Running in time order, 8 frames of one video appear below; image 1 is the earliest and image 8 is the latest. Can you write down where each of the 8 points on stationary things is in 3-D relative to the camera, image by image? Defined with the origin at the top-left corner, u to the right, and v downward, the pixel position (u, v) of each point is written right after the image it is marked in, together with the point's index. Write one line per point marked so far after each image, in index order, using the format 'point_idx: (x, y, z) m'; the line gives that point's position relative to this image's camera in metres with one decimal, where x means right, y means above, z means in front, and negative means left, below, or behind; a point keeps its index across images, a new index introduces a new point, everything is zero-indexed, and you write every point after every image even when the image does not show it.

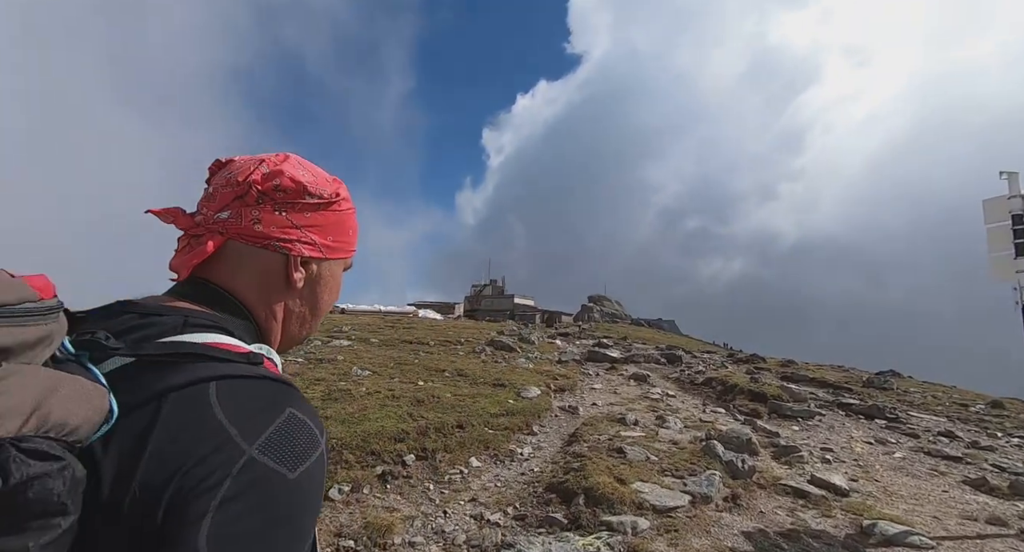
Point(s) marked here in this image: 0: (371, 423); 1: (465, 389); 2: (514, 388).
0: (-3.1, -3.2, +11.3) m
1: (-1.5, -3.7, +16.6) m
2: (0.0, -3.9, +18.1) m
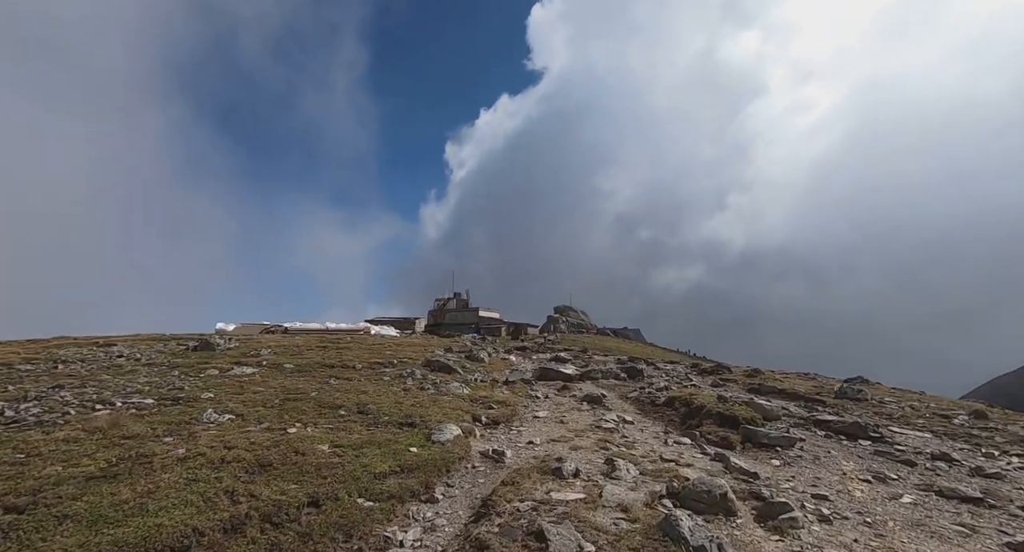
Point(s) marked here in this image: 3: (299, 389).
0: (-5.1, -3.4, +7.2) m
1: (-3.8, -3.9, +12.5) m
2: (-2.4, -4.1, +14.1) m
3: (-7.5, -3.9, +18.2) m
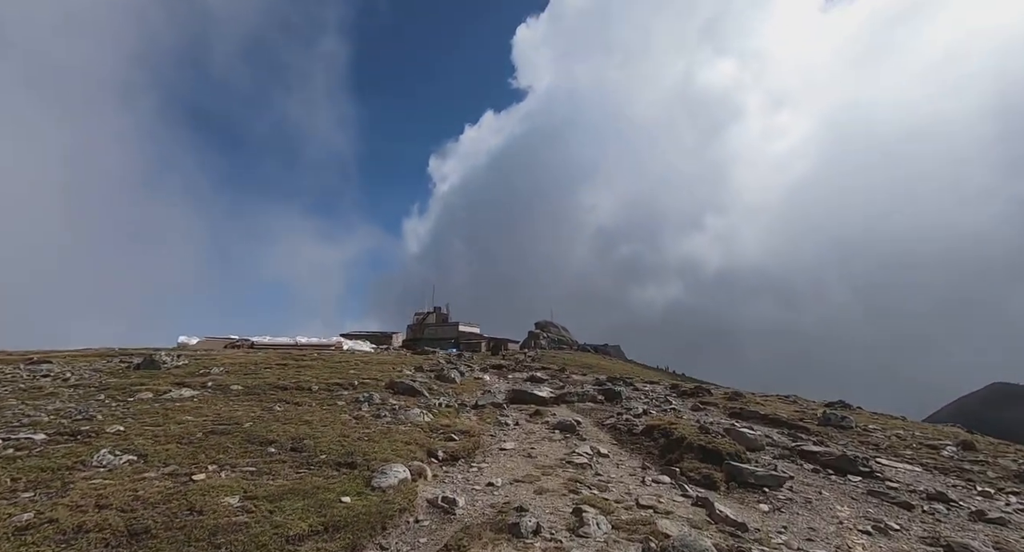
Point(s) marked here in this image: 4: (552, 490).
0: (-5.9, -3.5, +5.2) m
1: (-4.9, -4.3, +10.6) m
2: (-3.4, -4.6, +12.2) m
3: (-8.7, -4.4, +16.1) m
4: (+1.1, -5.7, +13.7) m
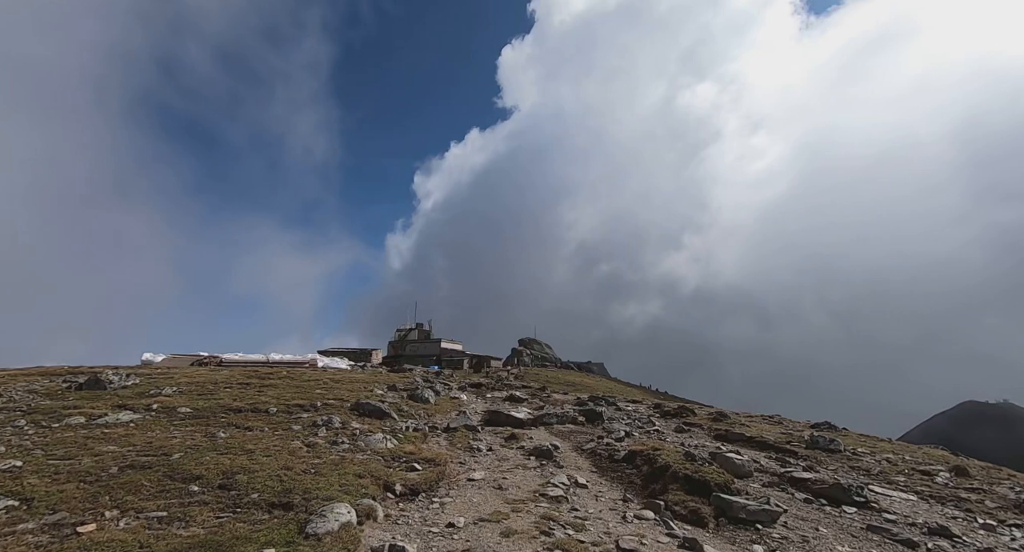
0: (-6.5, -3.5, +3.5) m
1: (-5.6, -4.4, +8.9) m
2: (-4.2, -4.8, +10.5) m
3: (-9.6, -4.7, +14.3) m
4: (+0.2, -6.0, +12.1) m
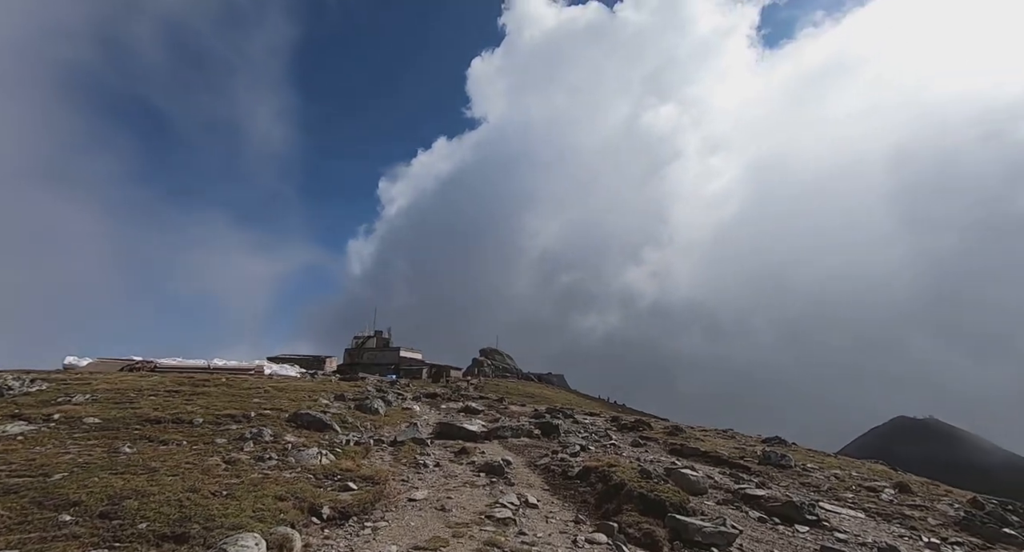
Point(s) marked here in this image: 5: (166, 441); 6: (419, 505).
0: (-7.1, -3.2, +1.8) m
1: (-6.6, -4.2, +7.2) m
2: (-5.4, -4.6, +9.0) m
3: (-11.0, -4.4, +12.3) m
4: (-1.1, -6.0, +10.9) m
5: (-11.3, -5.4, +16.8) m
6: (-2.8, -6.8, +15.3) m
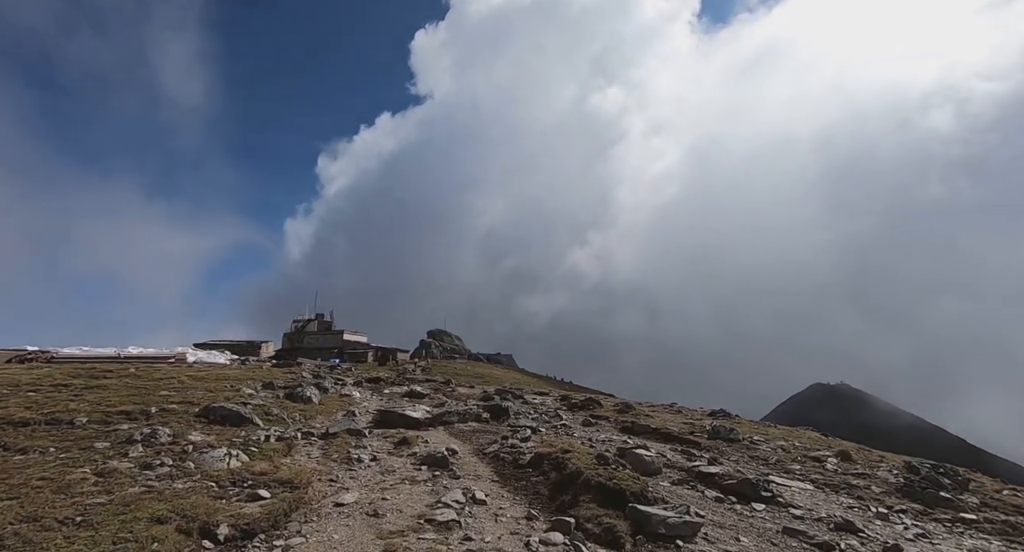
0: (-7.1, -2.9, -0.9) m
1: (-7.2, -3.7, +4.6) m
2: (-6.2, -4.1, +6.5) m
3: (-12.1, -3.8, +9.2) m
4: (-2.1, -5.3, +8.8) m
5: (-12.8, -4.6, +13.7) m
6: (-4.2, -6.0, +13.1) m
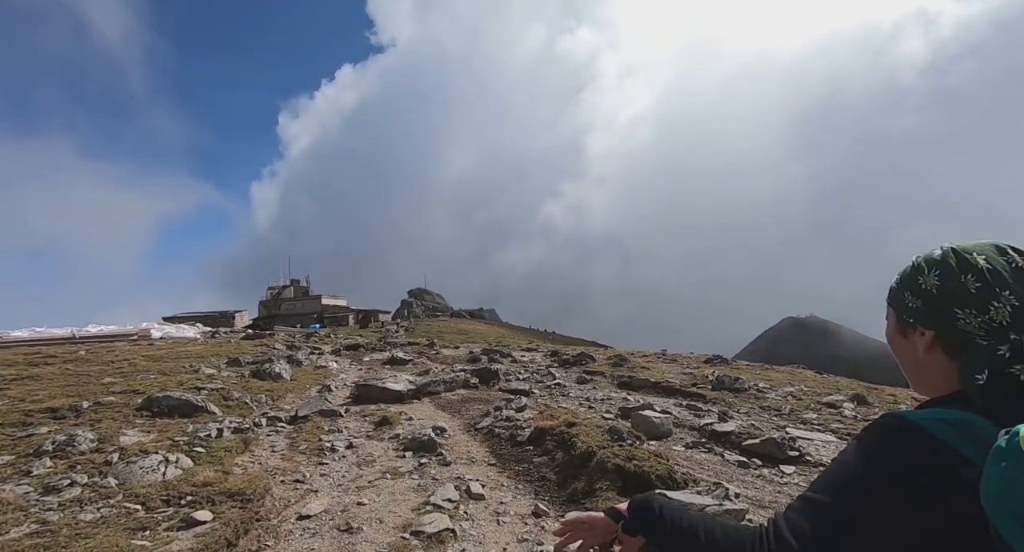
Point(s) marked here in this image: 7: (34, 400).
0: (-6.6, -3.4, -3.8) m
1: (-6.9, -3.8, +1.7) m
2: (-5.9, -3.9, +3.7) m
3: (-11.9, -3.7, +6.1) m
4: (-1.8, -4.7, +6.3) m
5: (-12.8, -4.1, +10.6) m
6: (-4.1, -5.1, +10.5) m
7: (-17.7, -4.5, +19.3) m
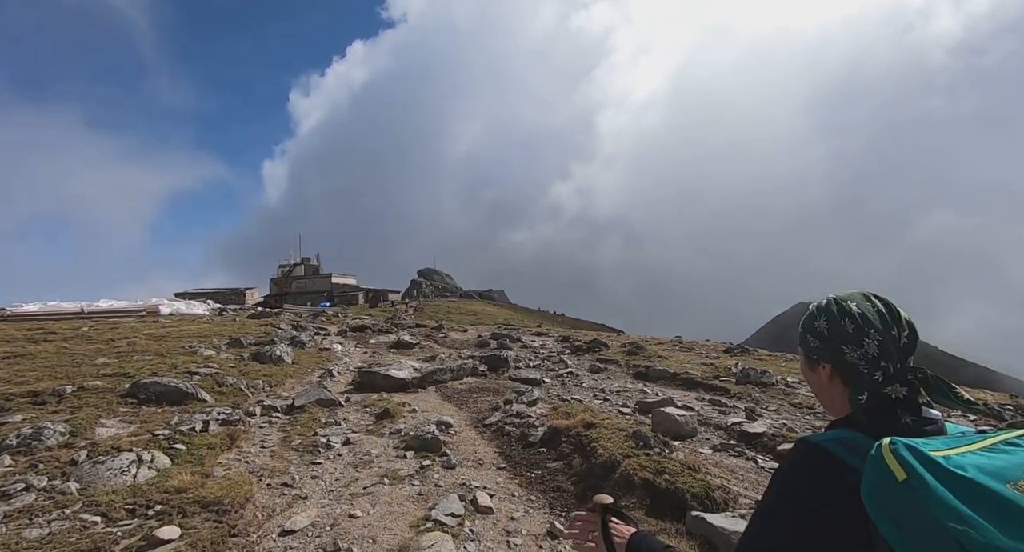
0: (-6.6, -3.6, -5.2) m
1: (-6.8, -3.7, +0.4) m
2: (-5.8, -3.8, +2.3) m
3: (-11.8, -3.4, +4.9) m
4: (-1.7, -4.6, +4.9) m
5: (-12.5, -3.7, +9.4) m
6: (-3.9, -4.8, +9.2) m
7: (-17.3, -3.6, +18.2) m
